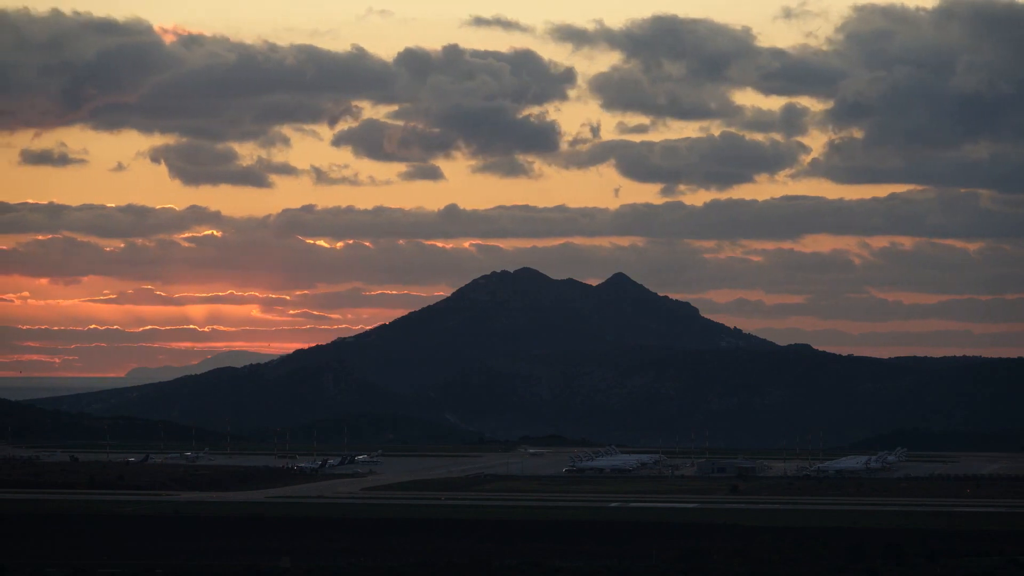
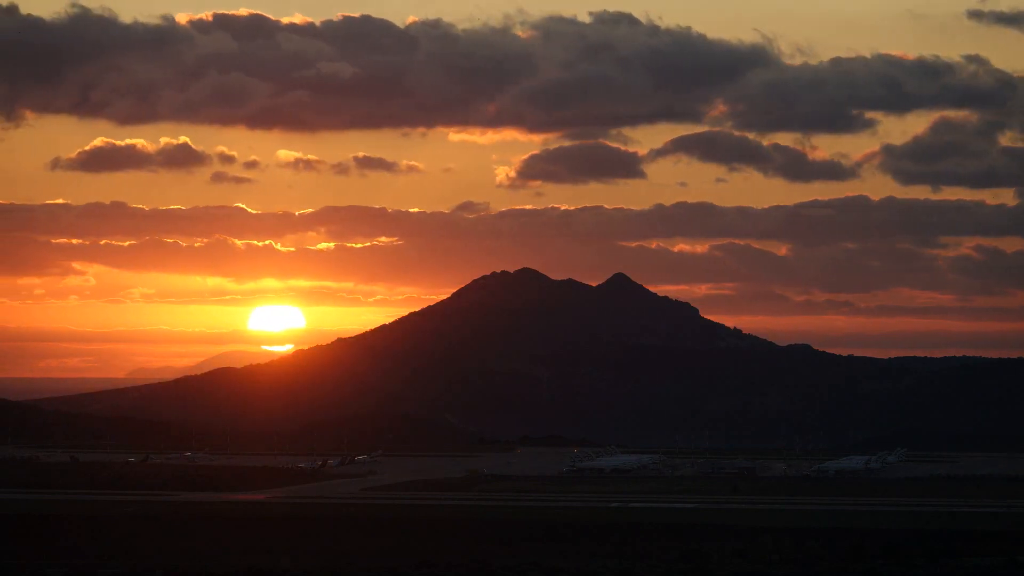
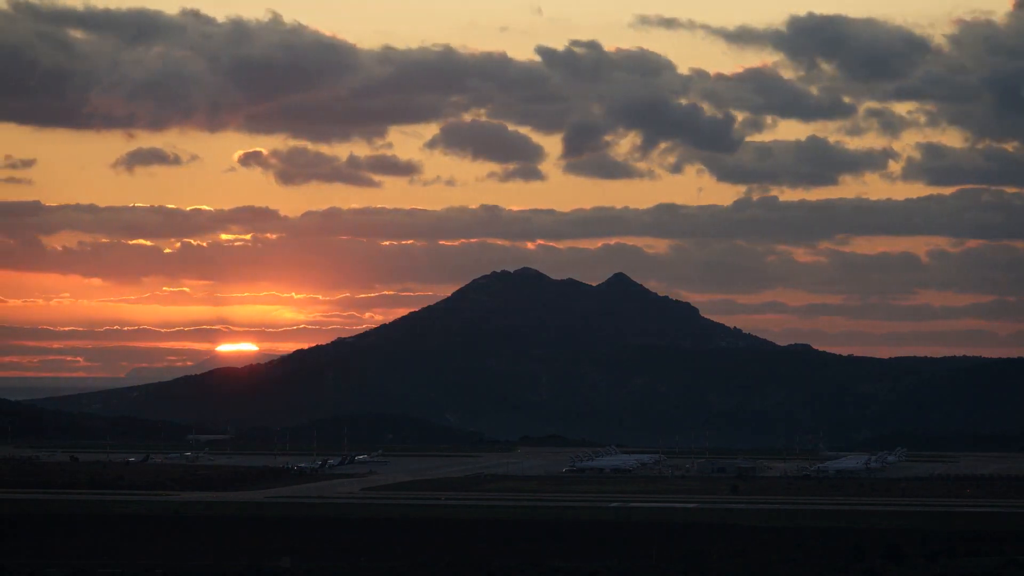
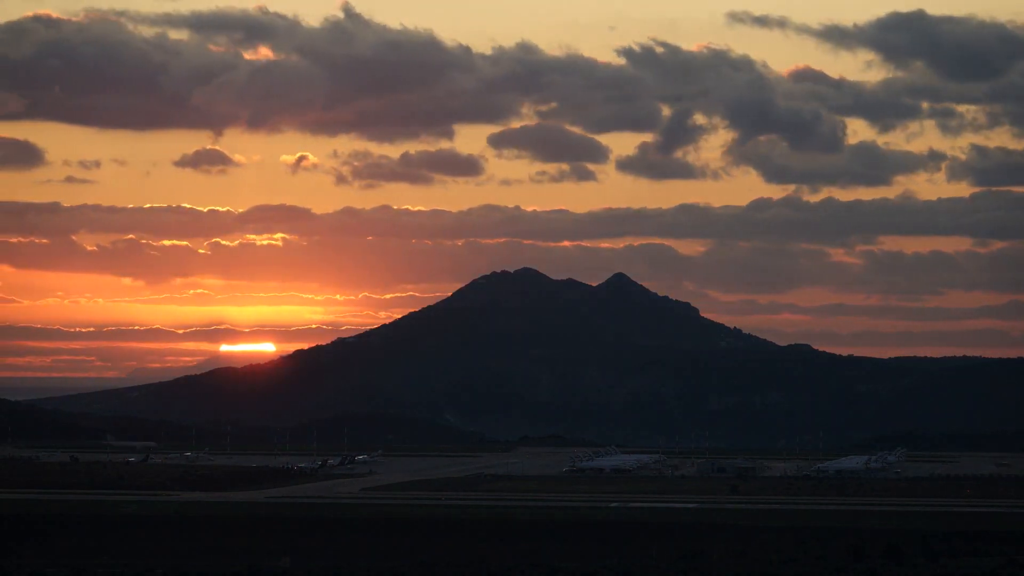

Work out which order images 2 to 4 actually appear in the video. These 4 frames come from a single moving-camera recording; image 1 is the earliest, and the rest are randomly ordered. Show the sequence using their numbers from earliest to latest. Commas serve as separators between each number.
3, 4, 2
